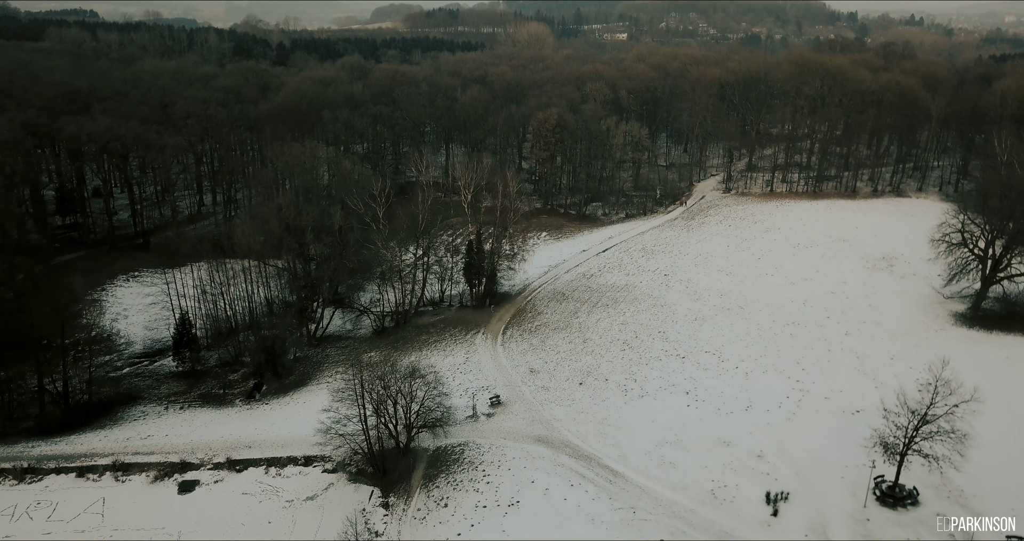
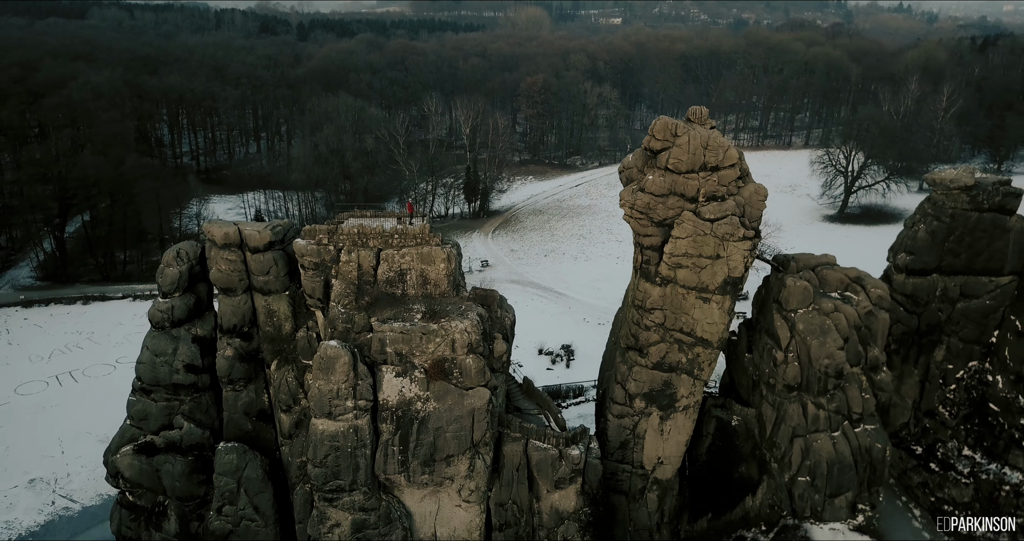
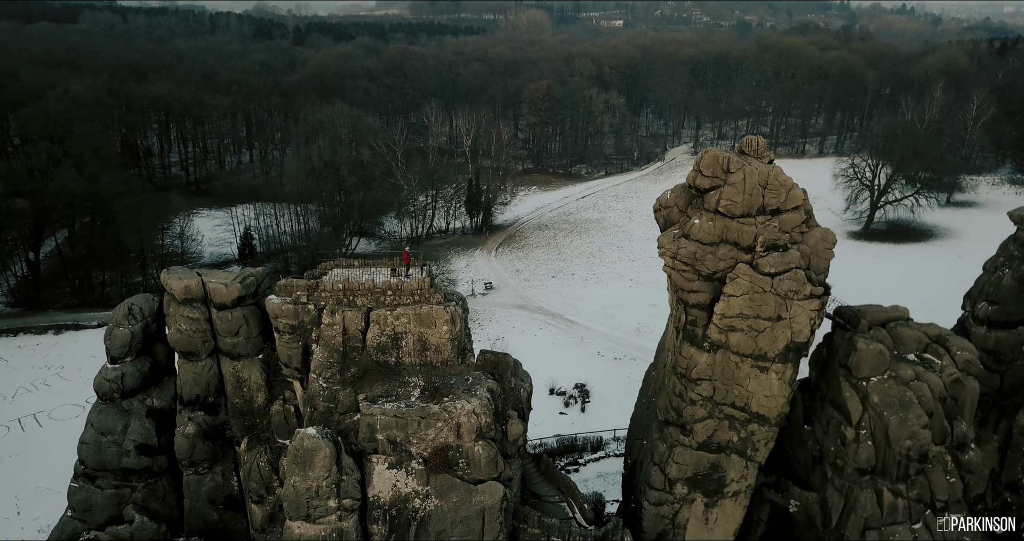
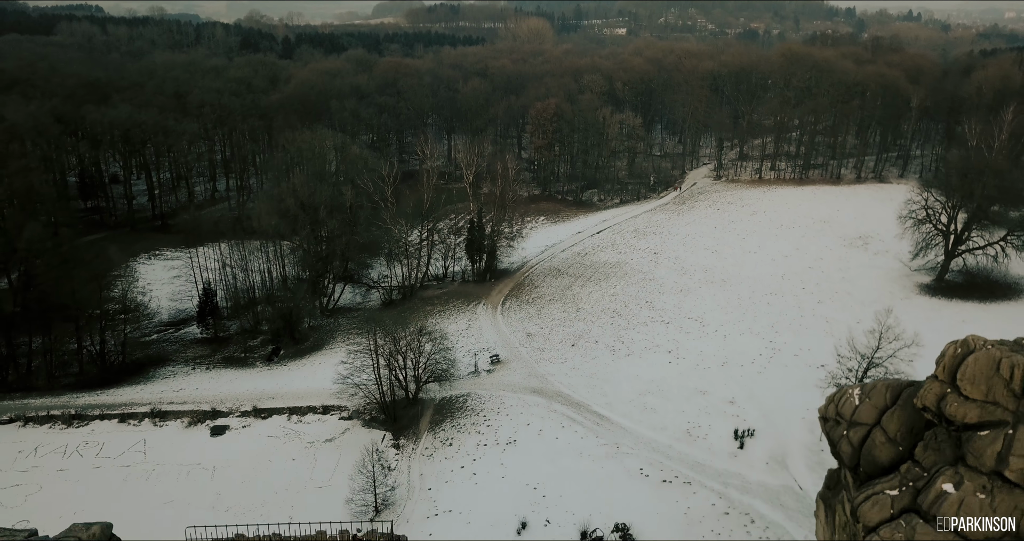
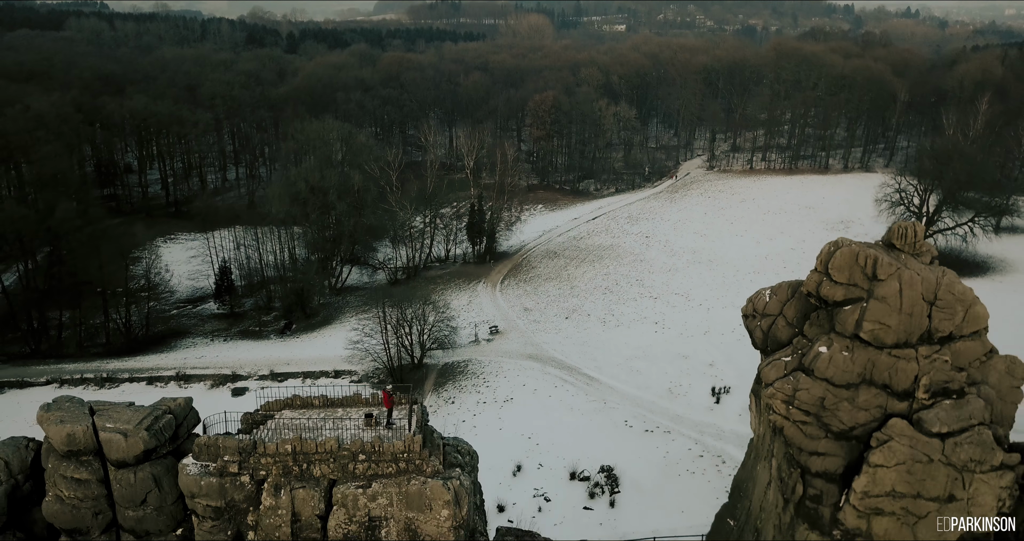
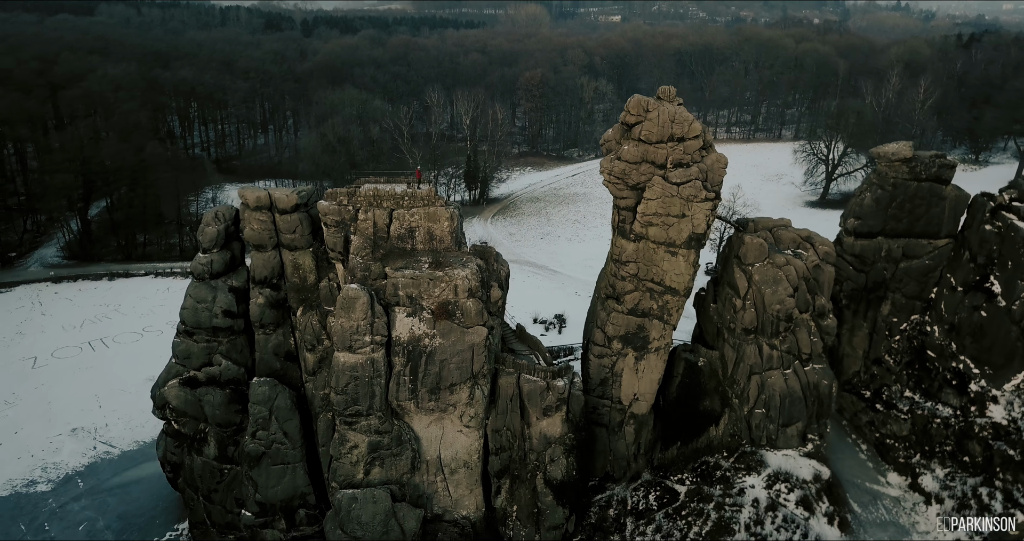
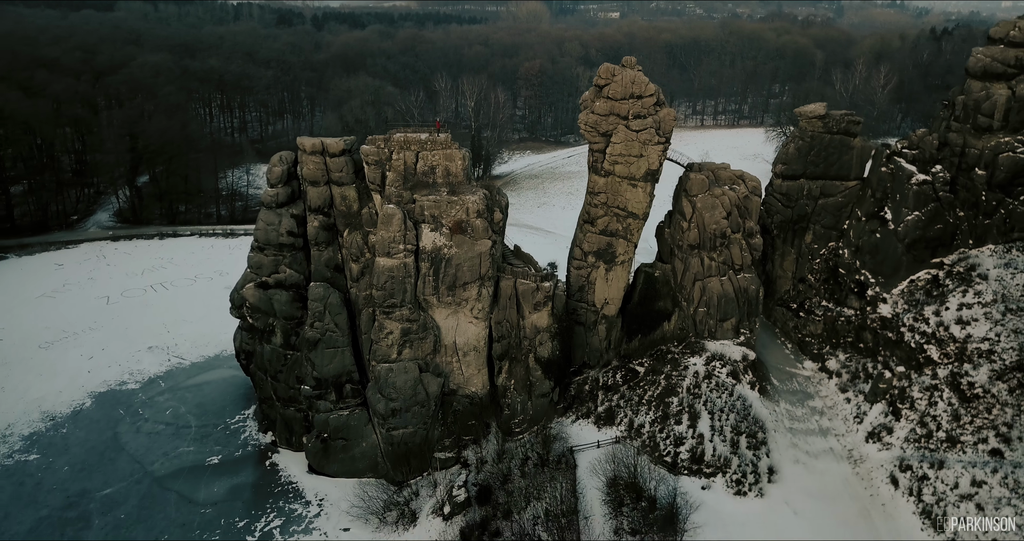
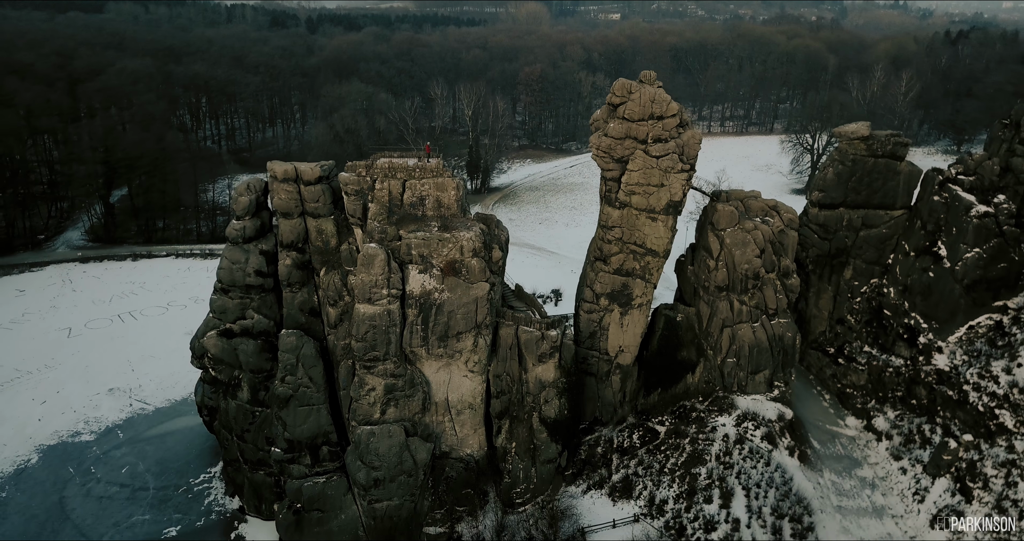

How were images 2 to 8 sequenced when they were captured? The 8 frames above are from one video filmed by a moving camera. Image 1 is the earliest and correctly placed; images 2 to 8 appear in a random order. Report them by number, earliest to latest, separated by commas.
4, 5, 3, 2, 6, 8, 7
